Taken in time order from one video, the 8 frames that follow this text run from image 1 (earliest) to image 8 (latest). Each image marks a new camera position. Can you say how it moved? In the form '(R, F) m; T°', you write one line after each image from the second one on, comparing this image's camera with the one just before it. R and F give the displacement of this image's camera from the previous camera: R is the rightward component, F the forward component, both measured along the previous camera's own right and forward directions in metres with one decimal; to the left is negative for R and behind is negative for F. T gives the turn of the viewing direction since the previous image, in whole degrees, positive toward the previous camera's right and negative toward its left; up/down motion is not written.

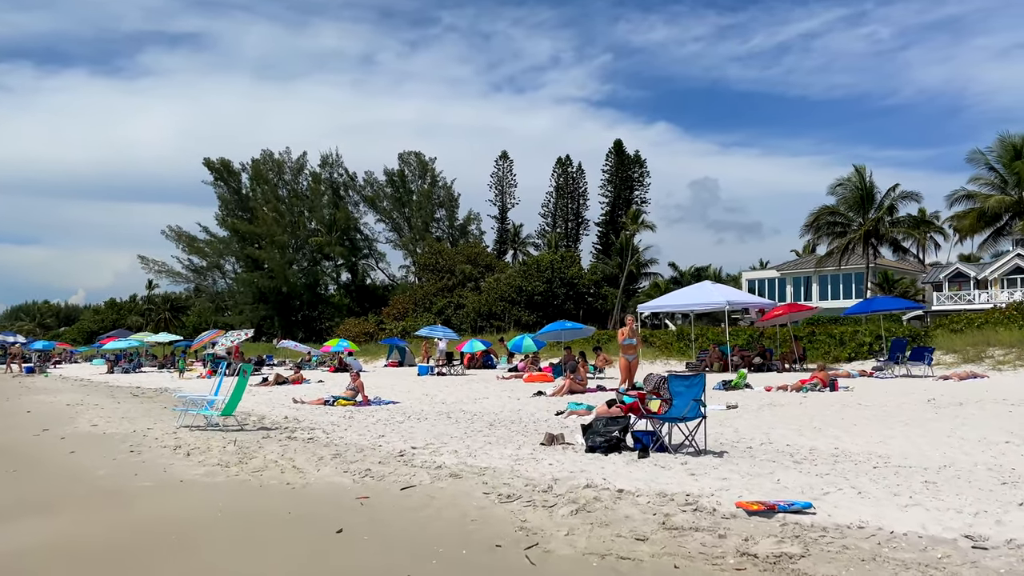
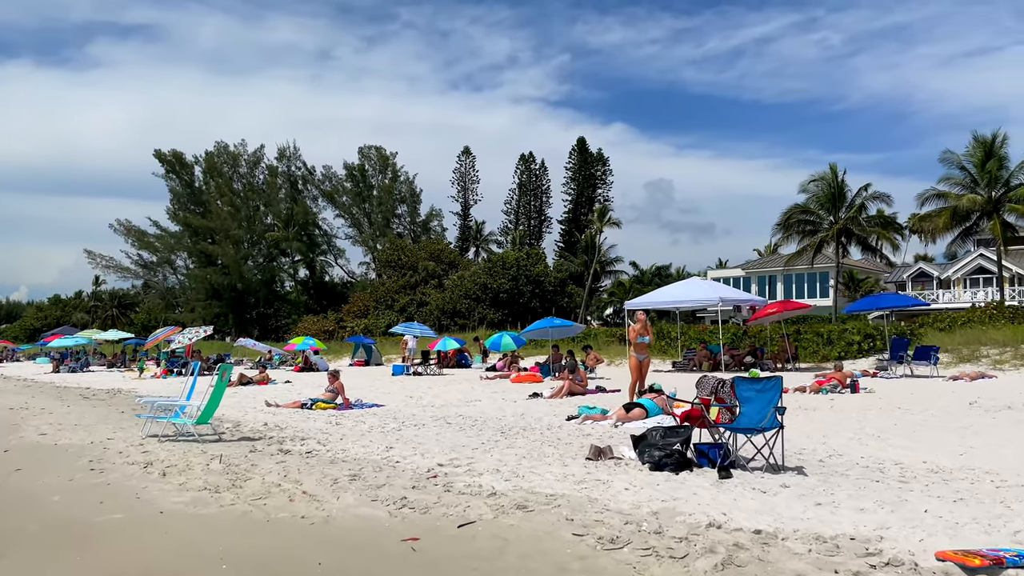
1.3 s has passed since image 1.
(-0.7, +1.1) m; +3°
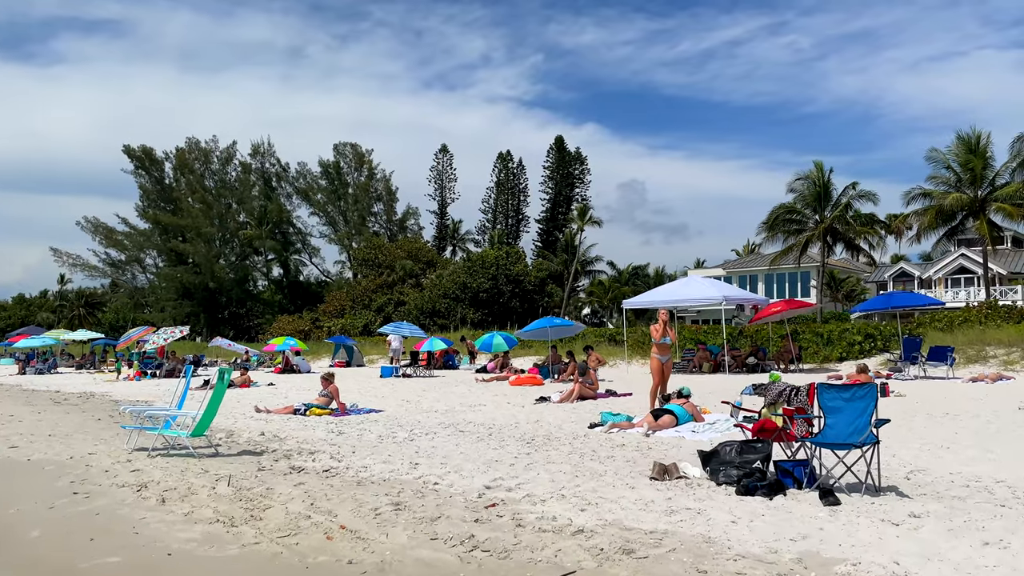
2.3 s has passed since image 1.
(-0.6, +0.8) m; +2°
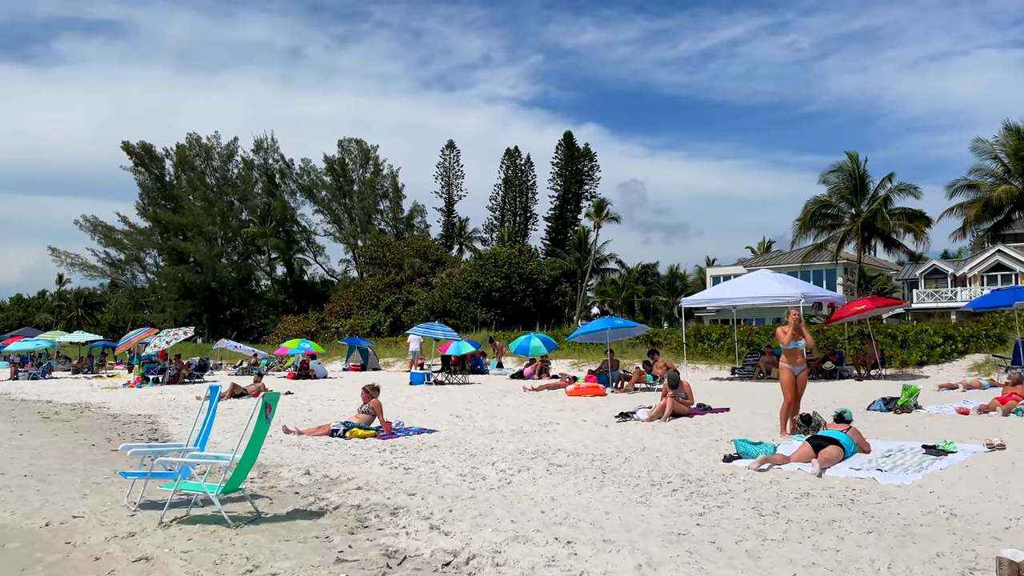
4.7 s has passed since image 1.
(-1.1, +2.2) m; 0°
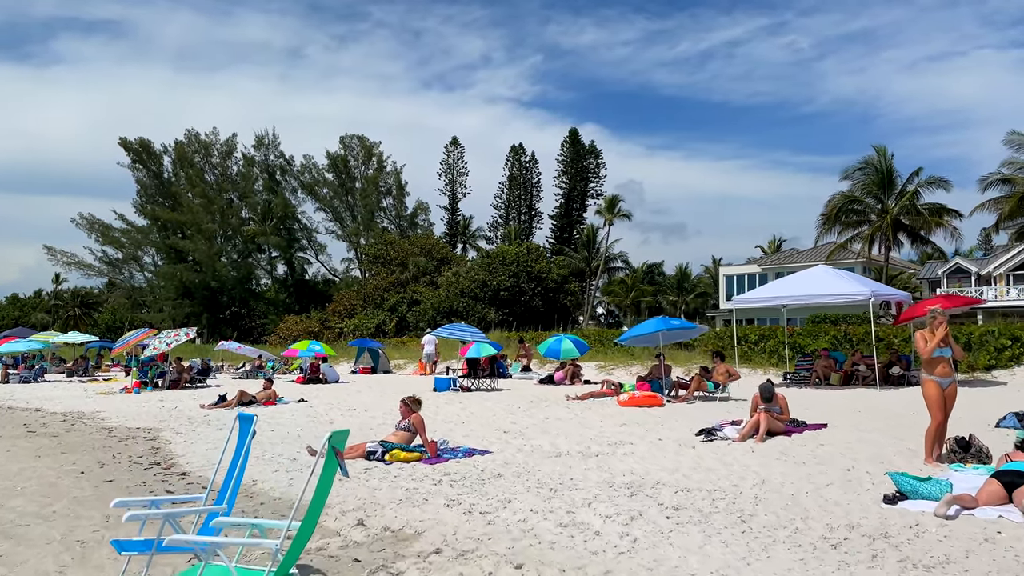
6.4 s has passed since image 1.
(-0.8, +1.6) m; 0°
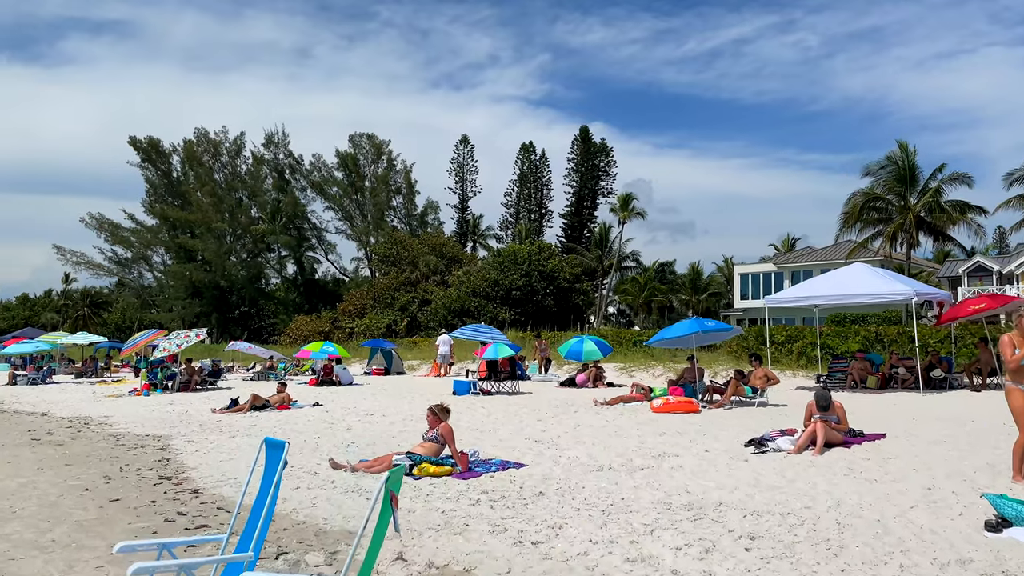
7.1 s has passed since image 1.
(-0.3, +0.7) m; -1°
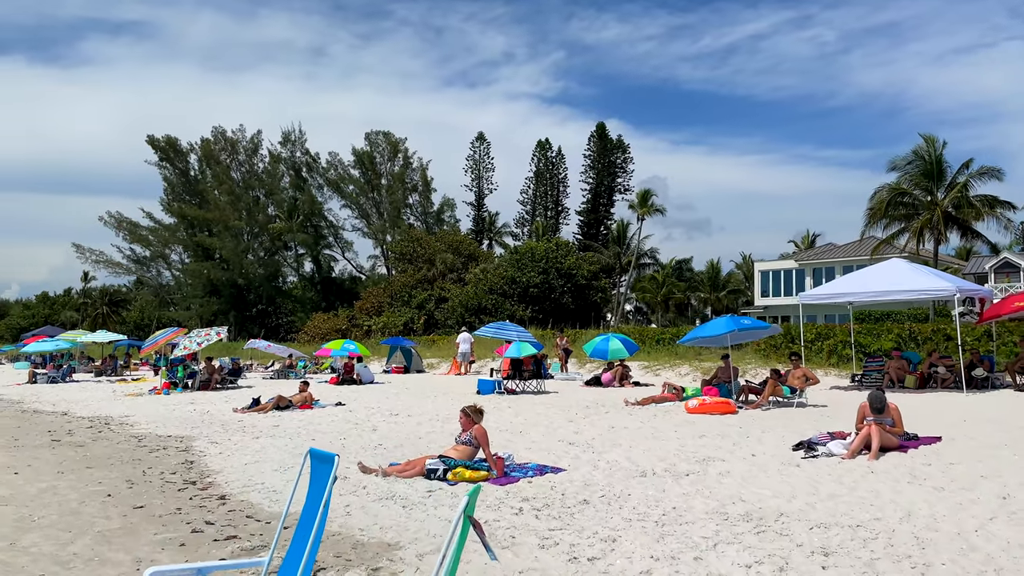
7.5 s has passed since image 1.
(-0.2, +0.4) m; -1°
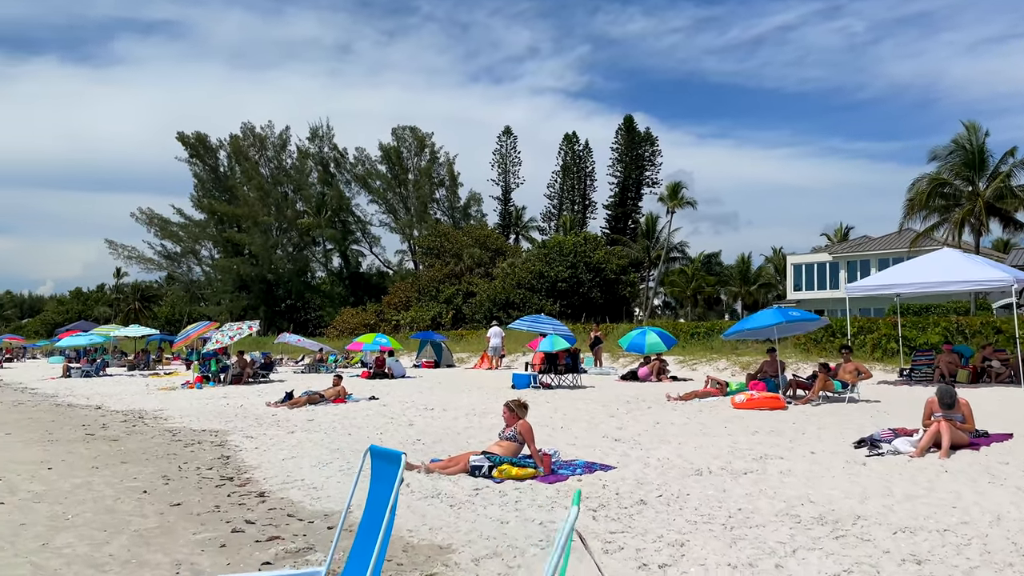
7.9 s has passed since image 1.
(-0.2, +0.3) m; -2°
